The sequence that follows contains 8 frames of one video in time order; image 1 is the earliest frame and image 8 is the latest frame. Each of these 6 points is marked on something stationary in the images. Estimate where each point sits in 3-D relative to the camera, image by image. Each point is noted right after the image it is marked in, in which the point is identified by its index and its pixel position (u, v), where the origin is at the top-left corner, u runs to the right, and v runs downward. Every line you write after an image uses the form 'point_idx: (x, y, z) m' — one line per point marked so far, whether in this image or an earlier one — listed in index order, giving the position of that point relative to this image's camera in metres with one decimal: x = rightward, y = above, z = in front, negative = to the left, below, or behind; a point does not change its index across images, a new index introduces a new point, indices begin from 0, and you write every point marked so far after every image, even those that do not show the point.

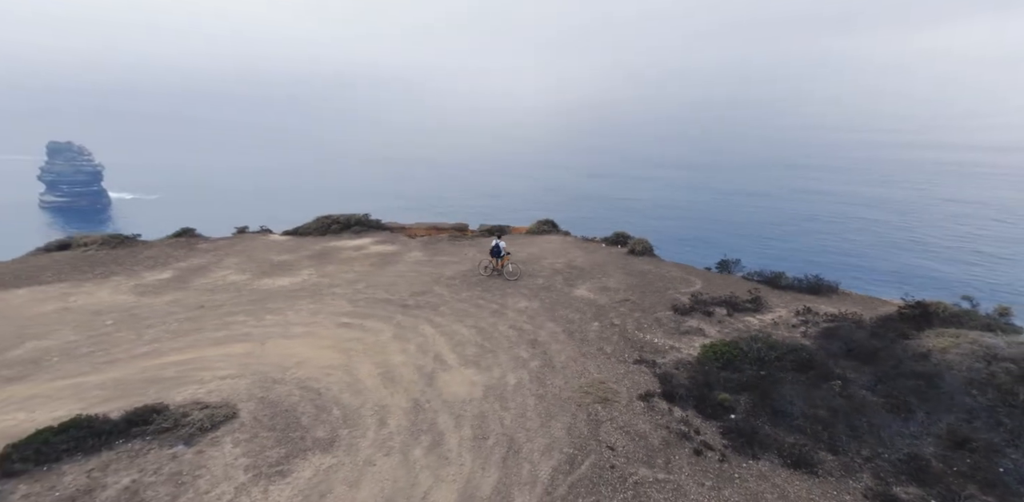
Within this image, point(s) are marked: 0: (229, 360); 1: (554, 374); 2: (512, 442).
0: (-7.7, -3.0, +12.8) m
1: (+1.2, -3.6, +13.3) m
2: (-0.1, -4.1, +9.5) m
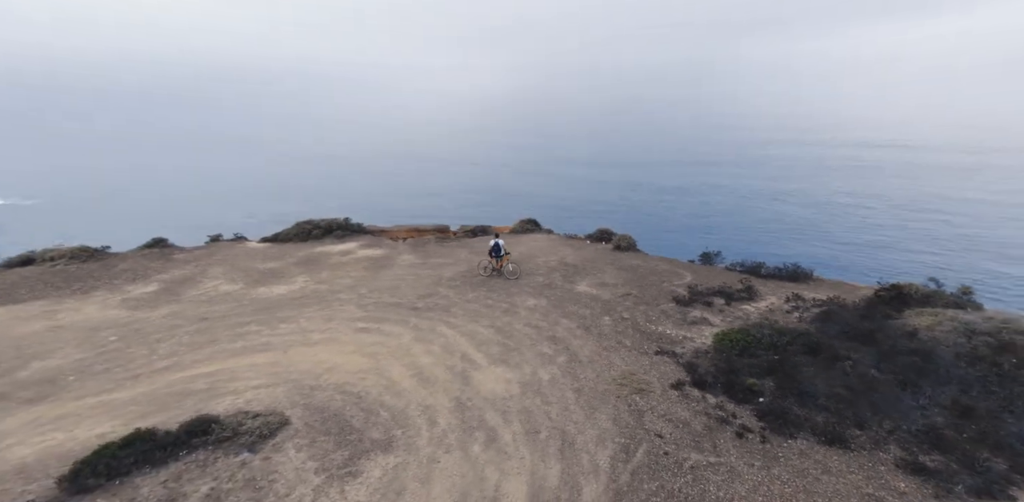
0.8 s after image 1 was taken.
0: (-6.8, -3.1, +12.3) m
1: (+2.1, -3.4, +13.4) m
2: (+1.1, -4.0, +9.5) m
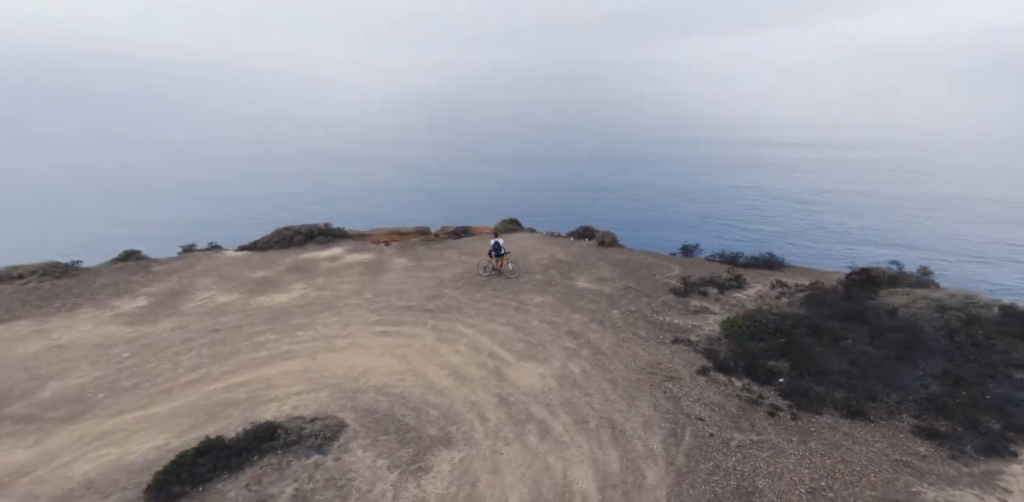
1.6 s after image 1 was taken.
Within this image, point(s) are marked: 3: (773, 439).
0: (-5.8, -3.3, +12.0) m
1: (+3.0, -3.3, +13.8) m
2: (+2.3, -3.9, +9.9) m
3: (+5.9, -4.1, +9.9) m
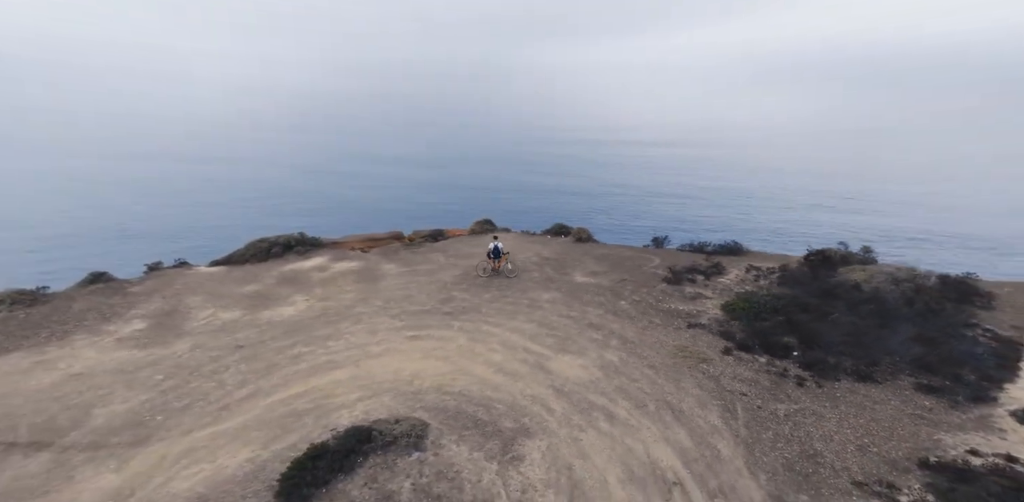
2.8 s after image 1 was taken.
0: (-4.4, -3.5, +12.0) m
1: (+4.1, -3.1, +14.7) m
2: (+3.9, -3.7, +10.7) m
3: (+7.5, -3.8, +11.1) m
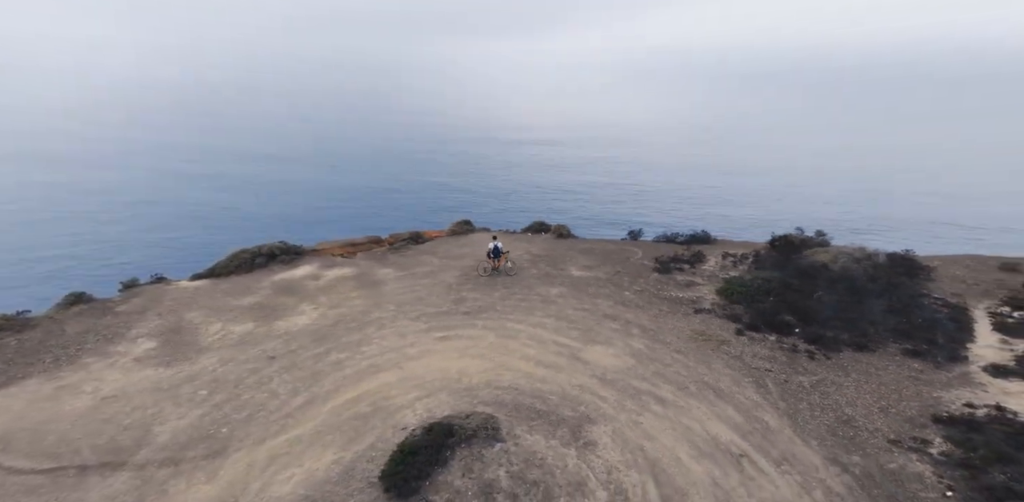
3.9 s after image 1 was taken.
0: (-3.1, -3.7, +12.4) m
1: (+5.1, -2.8, +15.8) m
2: (+5.3, -3.5, +11.8) m
3: (+8.8, -3.4, +12.5) m
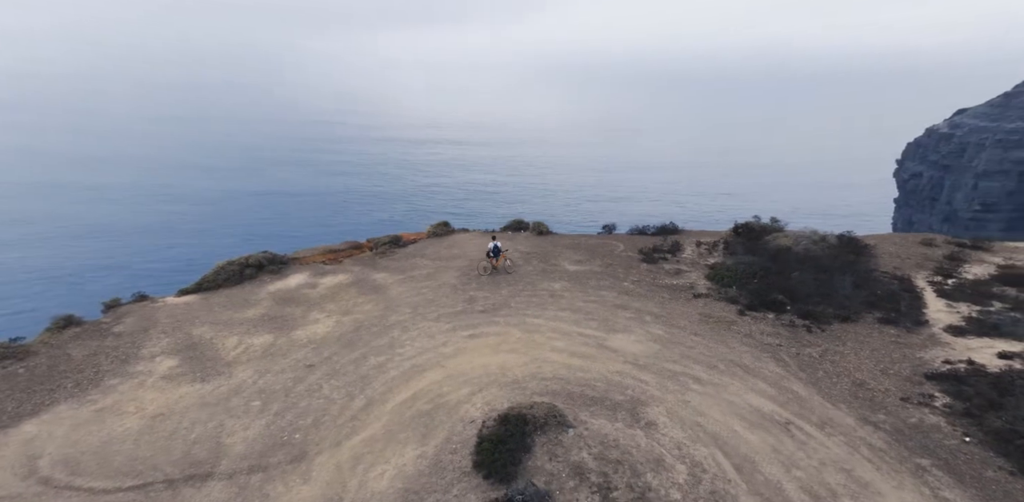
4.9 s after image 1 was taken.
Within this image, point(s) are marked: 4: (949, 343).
0: (-1.8, -3.8, +13.1) m
1: (+6.0, -2.5, +17.3) m
2: (+6.5, -3.2, +13.3) m
3: (+10.0, -2.9, +14.3) m
4: (+14.6, -3.1, +15.3) m
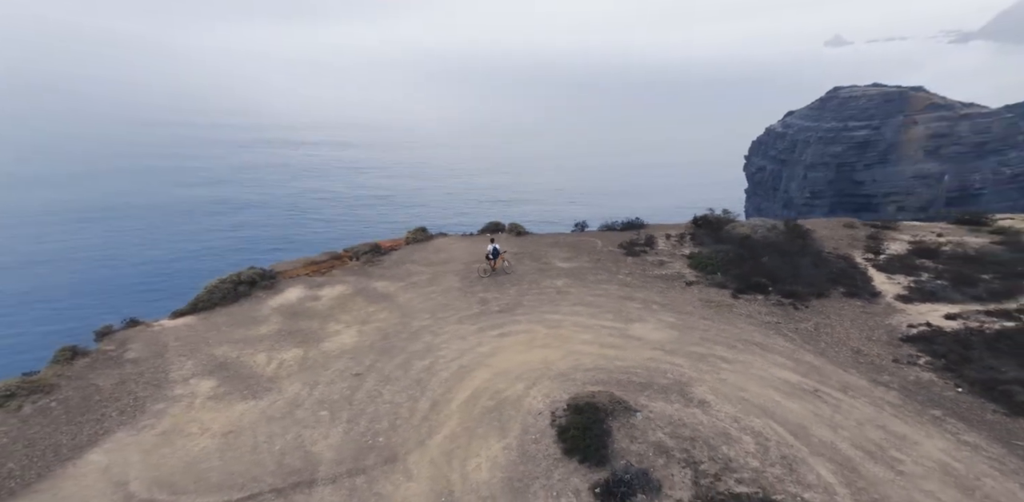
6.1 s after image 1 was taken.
0: (-0.3, -4.1, +14.5) m
1: (+7.0, -2.3, +19.4) m
2: (+7.9, -2.9, +15.5) m
3: (+11.2, -2.5, +16.8) m
4: (+15.7, -2.4, +18.3) m
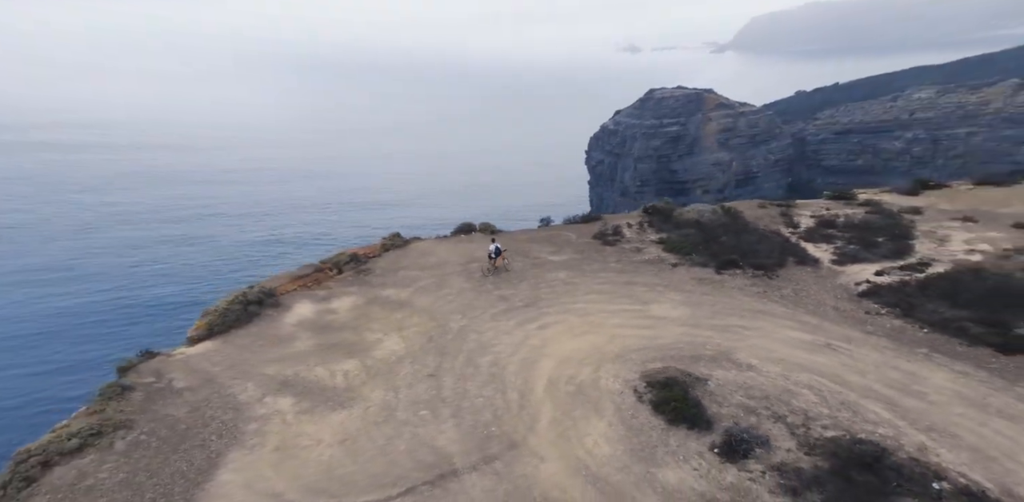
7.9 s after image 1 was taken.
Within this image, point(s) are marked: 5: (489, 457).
0: (+2.0, -4.3, +17.6) m
1: (+8.4, -1.8, +23.4) m
2: (+9.9, -2.4, +19.6) m
3: (+12.9, -1.6, +21.4) m
4: (+17.2, -1.1, +23.4) m
5: (-1.0, -5.9, +13.6) m
